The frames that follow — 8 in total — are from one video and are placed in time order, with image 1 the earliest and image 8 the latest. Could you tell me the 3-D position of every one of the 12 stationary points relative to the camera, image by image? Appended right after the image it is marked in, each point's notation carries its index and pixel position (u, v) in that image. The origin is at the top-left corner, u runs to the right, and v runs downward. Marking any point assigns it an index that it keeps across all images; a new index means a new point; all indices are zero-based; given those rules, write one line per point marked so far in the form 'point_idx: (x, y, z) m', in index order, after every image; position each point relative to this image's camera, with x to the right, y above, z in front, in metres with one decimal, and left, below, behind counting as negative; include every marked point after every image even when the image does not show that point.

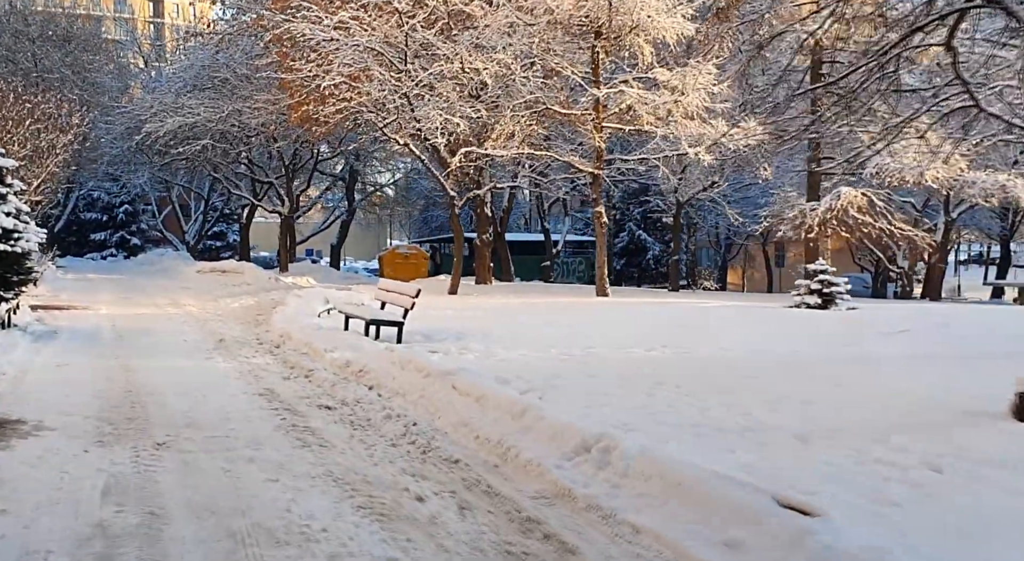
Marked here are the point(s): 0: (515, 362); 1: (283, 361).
0: (0.0, -0.8, +12.6) m
1: (-2.6, -0.9, +14.3) m
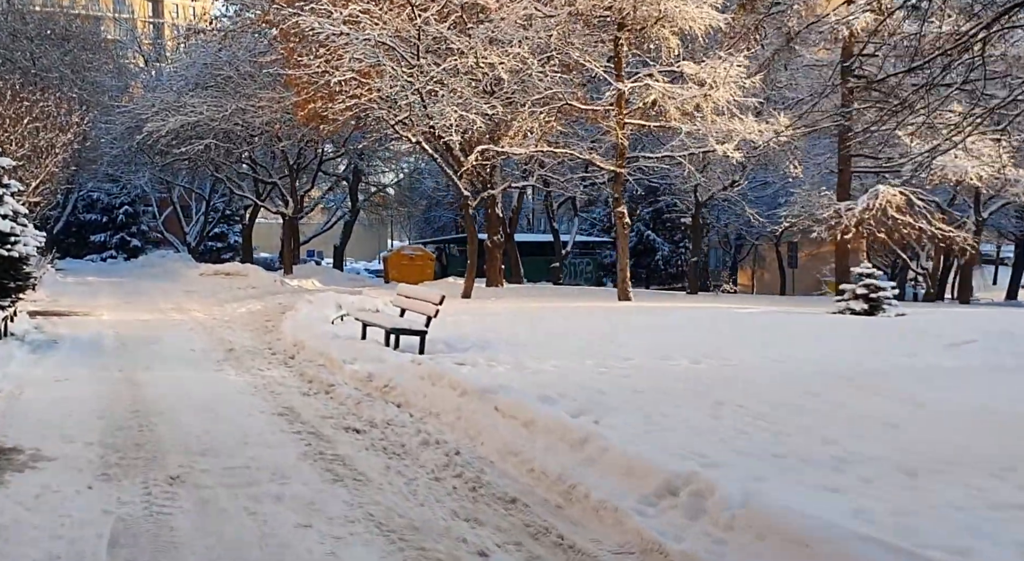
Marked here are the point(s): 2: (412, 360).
0: (+0.4, -0.9, +11.6) m
1: (-2.3, -1.0, +13.4) m
2: (-1.0, -0.8, +13.0) m
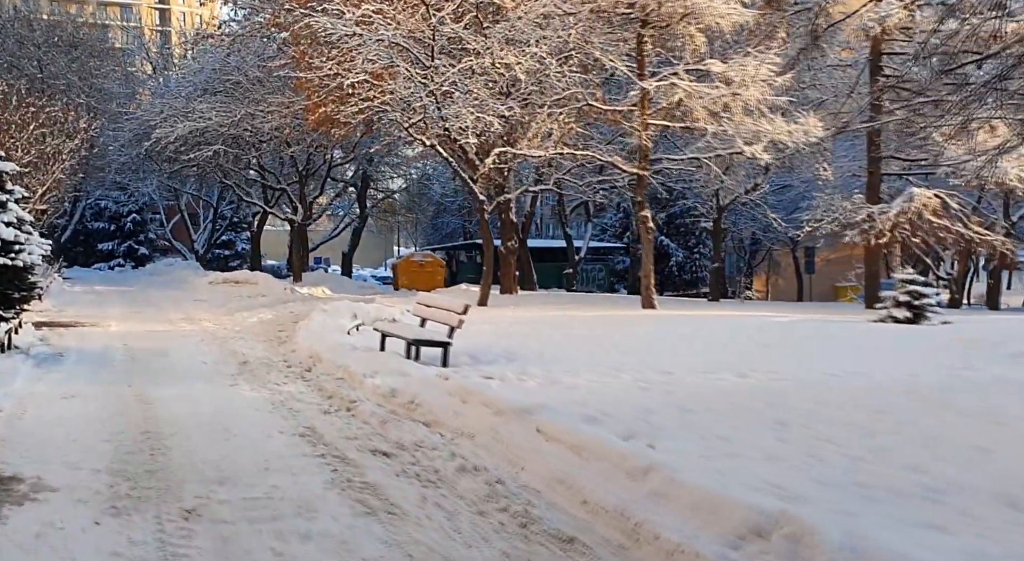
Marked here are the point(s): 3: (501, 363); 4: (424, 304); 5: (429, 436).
0: (+0.7, -1.0, +10.9) m
1: (-2.0, -1.1, +12.7) m
2: (-0.7, -0.9, +12.3) m
3: (-0.1, -0.9, +13.5) m
4: (-1.1, -0.3, +15.4) m
5: (-0.6, -1.1, +9.2) m
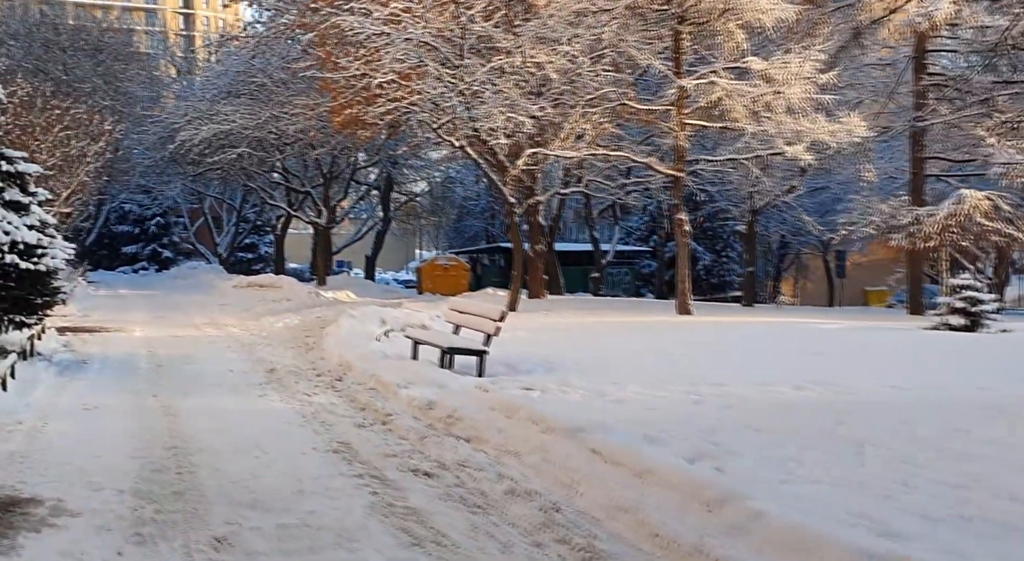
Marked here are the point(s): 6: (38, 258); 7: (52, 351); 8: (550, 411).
0: (+1.0, -1.0, +10.3) m
1: (-1.6, -1.1, +12.1) m
2: (-0.3, -1.0, +11.7) m
3: (+0.3, -0.9, +12.9) m
4: (-0.7, -0.4, +14.8) m
5: (-0.3, -1.2, +8.6) m
6: (-5.7, +0.3, +15.1) m
7: (-6.0, -0.9, +16.4) m
8: (+0.3, -1.0, +9.6) m
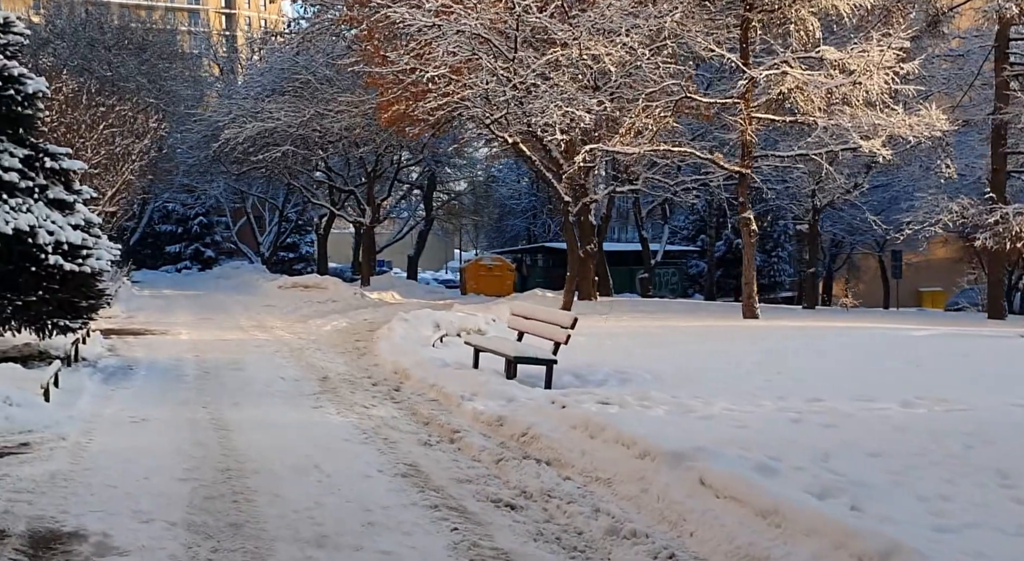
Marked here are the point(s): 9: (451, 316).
0: (+1.6, -1.1, +9.4) m
1: (-0.9, -1.2, +11.3) m
2: (+0.3, -1.0, +10.9) m
3: (+1.0, -1.0, +12.0) m
4: (+0.1, -0.4, +14.0) m
5: (+0.3, -1.2, +7.8) m
6: (-4.9, +0.2, +14.4) m
7: (-5.2, -0.9, +15.8) m
8: (+0.9, -1.0, +8.7) m
9: (-0.9, -0.6, +19.5) m
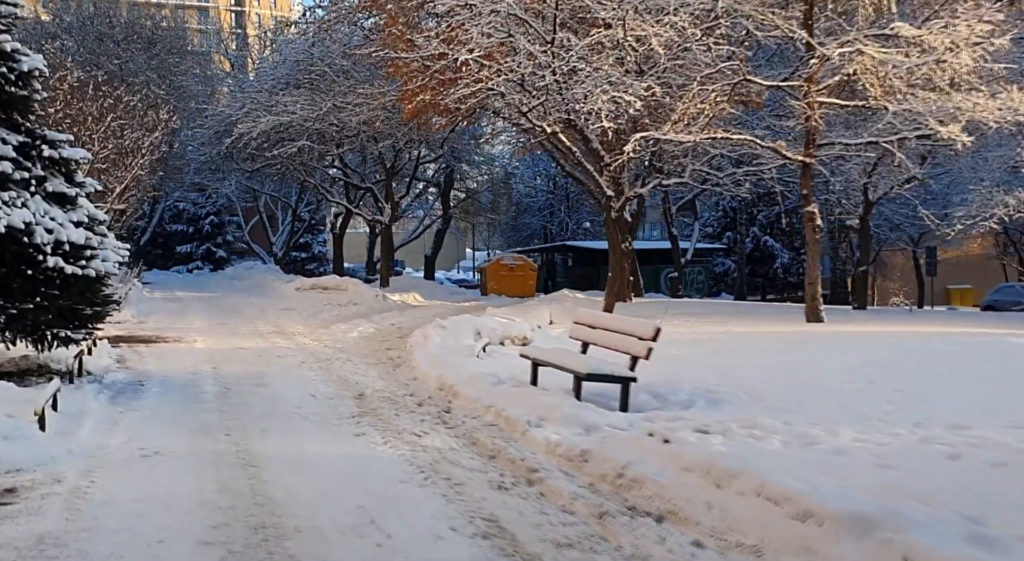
0: (+2.2, -1.1, +7.7) m
1: (-0.3, -1.2, +9.6) m
2: (+0.9, -1.1, +9.2) m
3: (+1.6, -1.0, +10.3) m
4: (+0.7, -0.4, +12.3) m
5: (+0.9, -1.3, +6.1) m
6: (-4.3, +0.2, +12.7) m
7: (-4.6, -1.0, +14.1) m
8: (+1.5, -1.1, +7.0) m
9: (-0.3, -0.6, +17.8) m
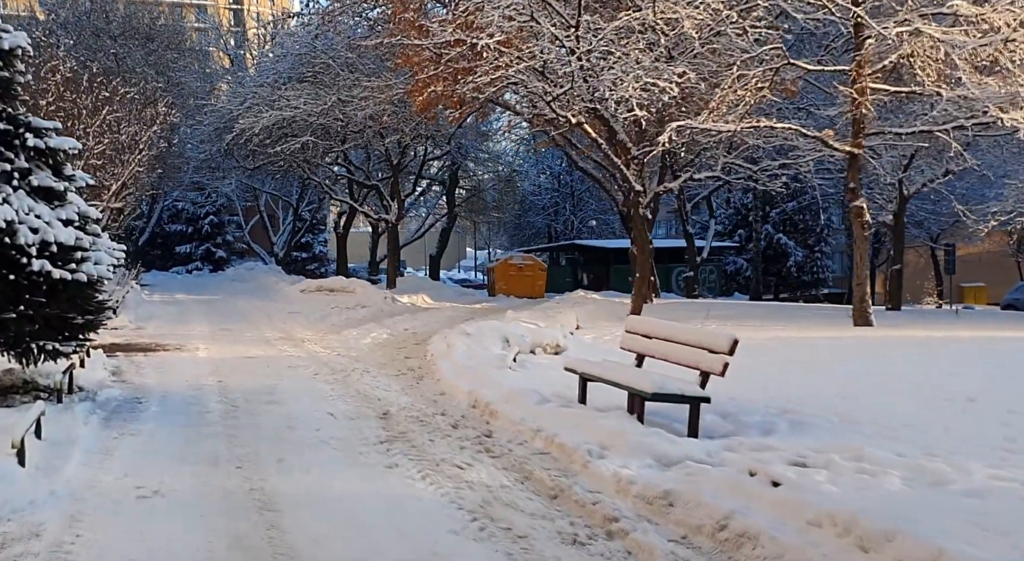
0: (+2.6, -1.1, +6.3) m
1: (+0.1, -1.3, +8.2) m
2: (+1.3, -1.1, +7.8) m
3: (+2.0, -1.1, +8.9) m
4: (+1.1, -0.5, +10.9) m
5: (+1.3, -1.3, +4.7) m
6: (-3.9, +0.1, +11.3) m
7: (-4.2, -1.1, +12.7) m
8: (+1.8, -1.1, +5.6) m
9: (+0.1, -0.6, +16.4) m
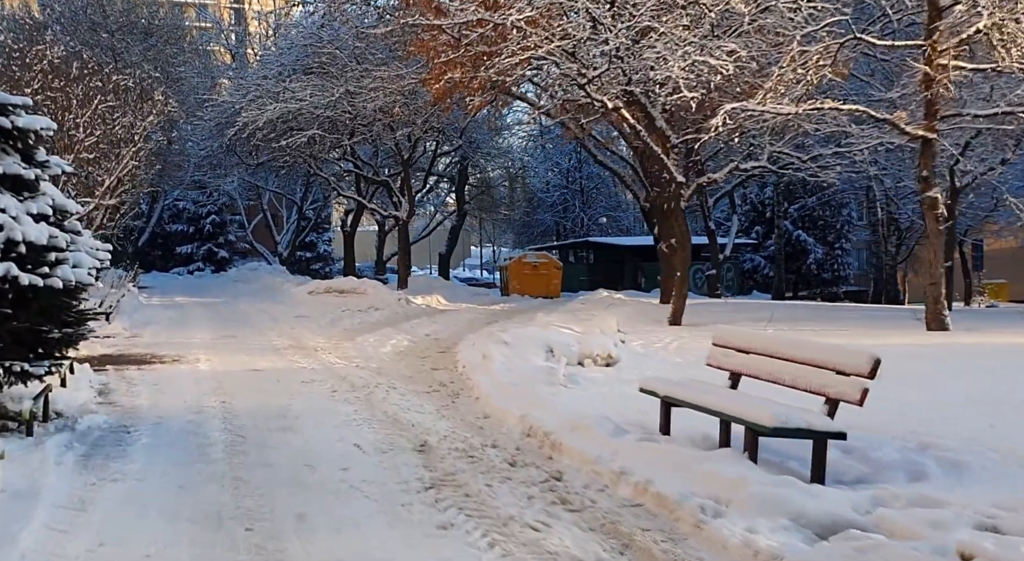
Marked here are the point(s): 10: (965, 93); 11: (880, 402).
0: (+3.1, -1.2, +4.3) m
1: (+0.5, -1.3, +6.3) m
2: (+1.8, -1.1, +5.8) m
3: (+2.4, -1.1, +7.0) m
4: (+1.6, -0.5, +8.9) m
5: (+1.7, -1.4, +2.7) m
6: (-3.5, +0.1, +9.4) m
7: (-3.8, -1.1, +10.8) m
8: (+2.3, -1.1, +3.6) m
9: (+0.6, -0.6, +14.4) m
10: (+6.4, +2.6, +17.4) m
11: (+2.9, -0.9, +9.6) m
